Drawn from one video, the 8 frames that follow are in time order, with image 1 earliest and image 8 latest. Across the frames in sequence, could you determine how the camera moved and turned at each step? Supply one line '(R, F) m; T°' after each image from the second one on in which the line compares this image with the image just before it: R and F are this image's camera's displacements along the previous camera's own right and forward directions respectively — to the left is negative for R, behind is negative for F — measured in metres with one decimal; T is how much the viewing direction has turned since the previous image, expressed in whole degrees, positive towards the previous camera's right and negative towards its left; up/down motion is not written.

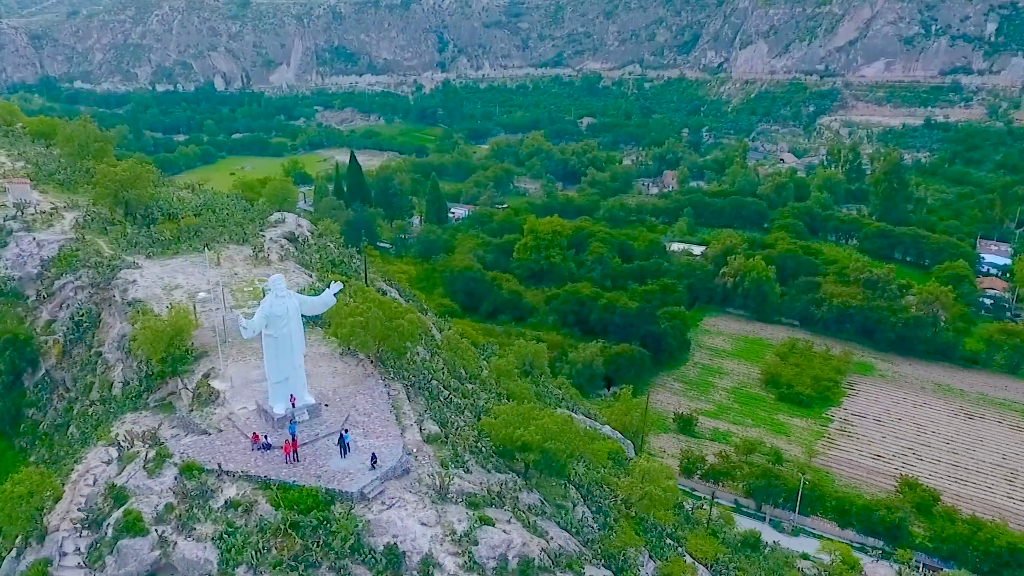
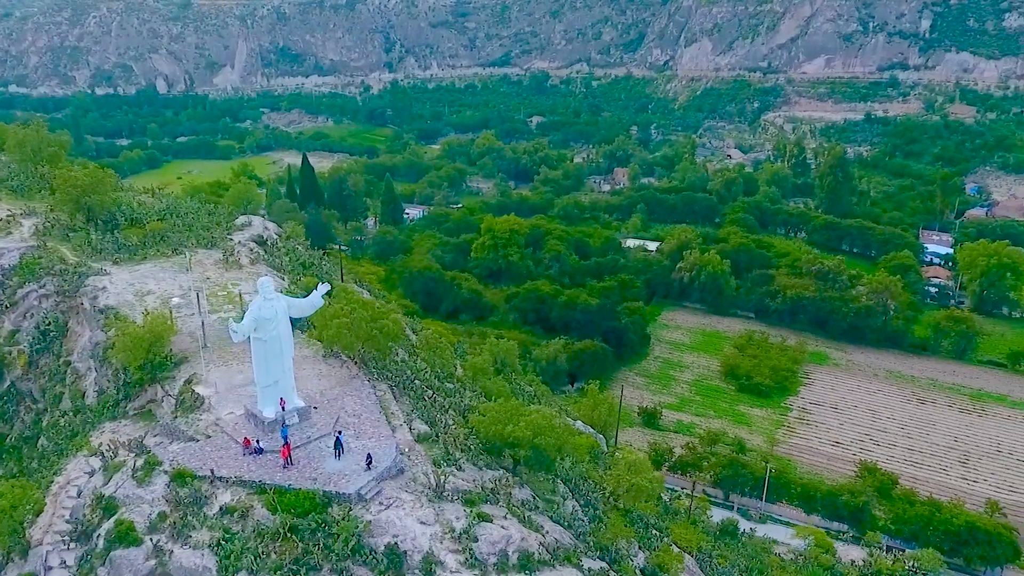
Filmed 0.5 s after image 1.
(-0.7, -0.1) m; +3°
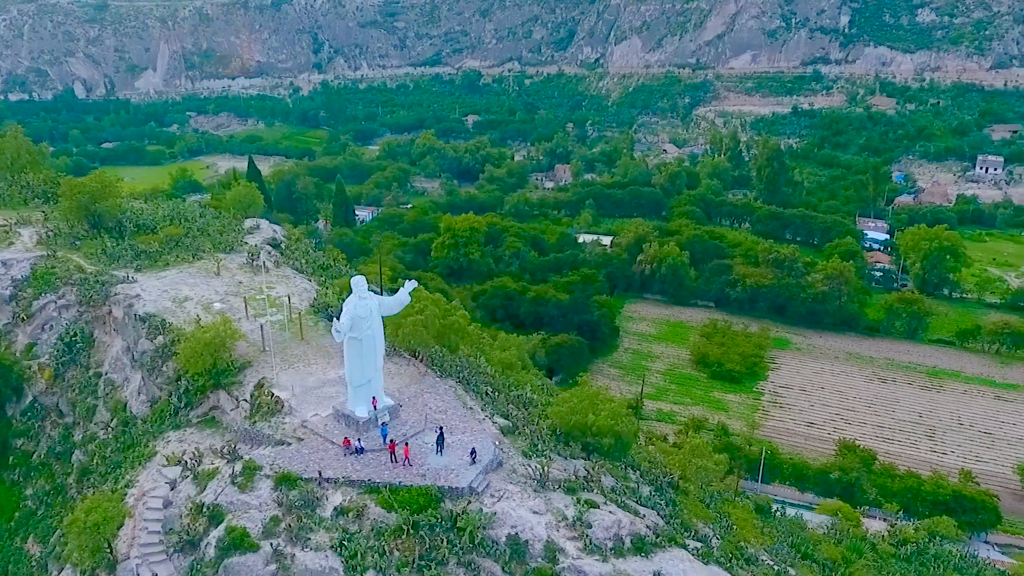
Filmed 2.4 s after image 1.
(-3.0, -0.1) m; +5°
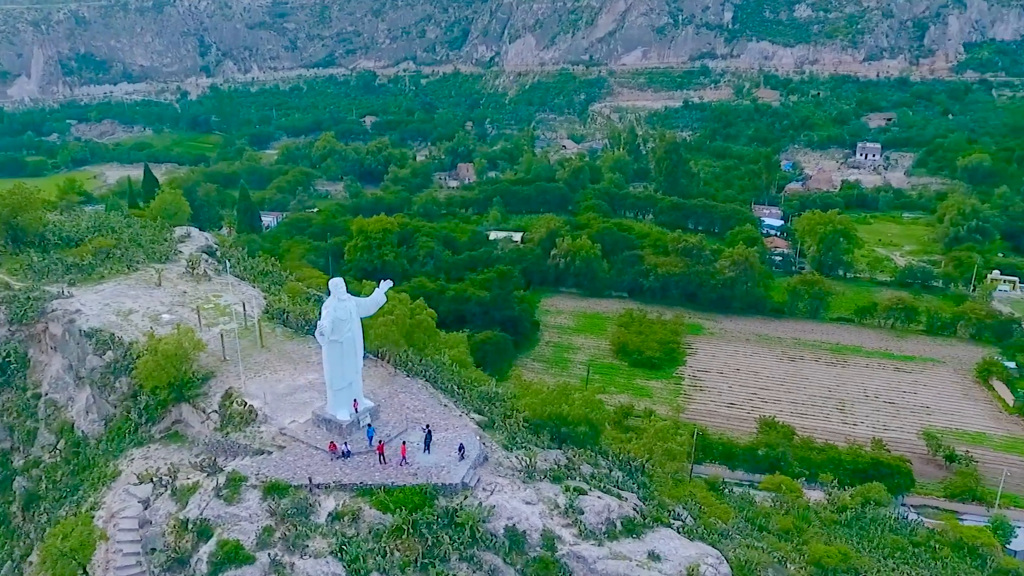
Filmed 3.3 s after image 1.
(-1.4, -0.1) m; +7°
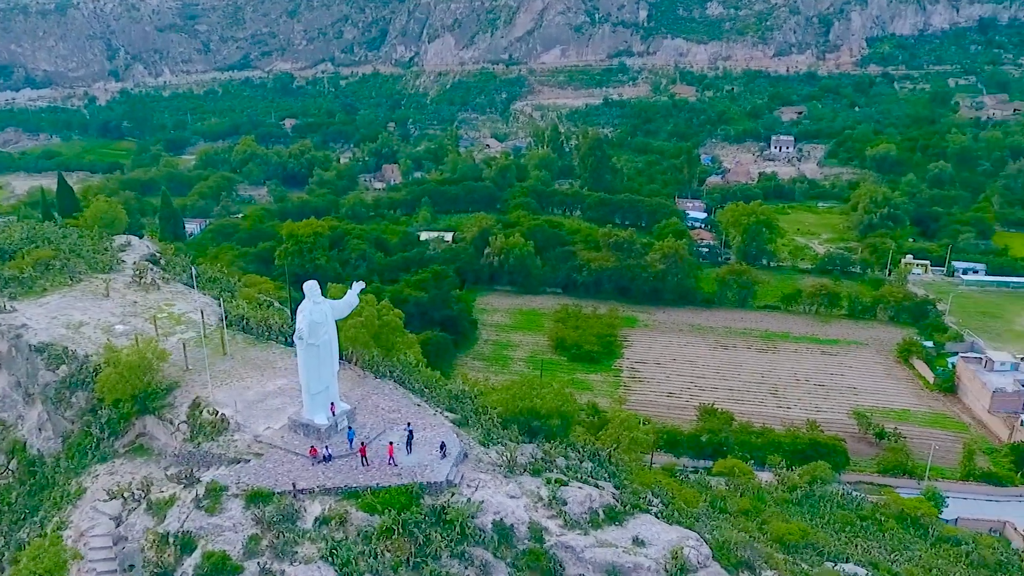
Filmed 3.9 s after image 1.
(-0.9, -0.1) m; +5°
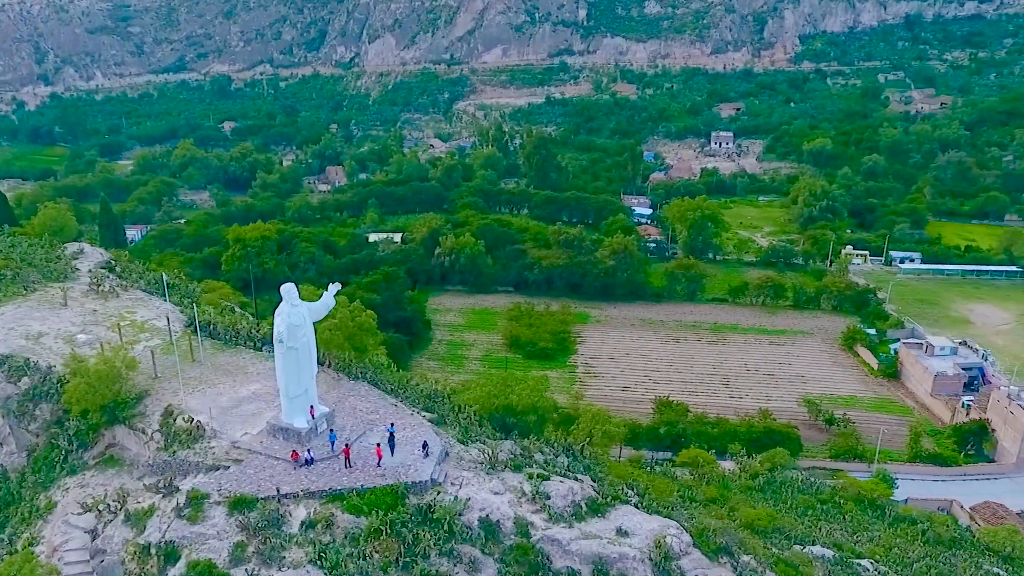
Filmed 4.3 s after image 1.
(-0.6, -0.1) m; +4°
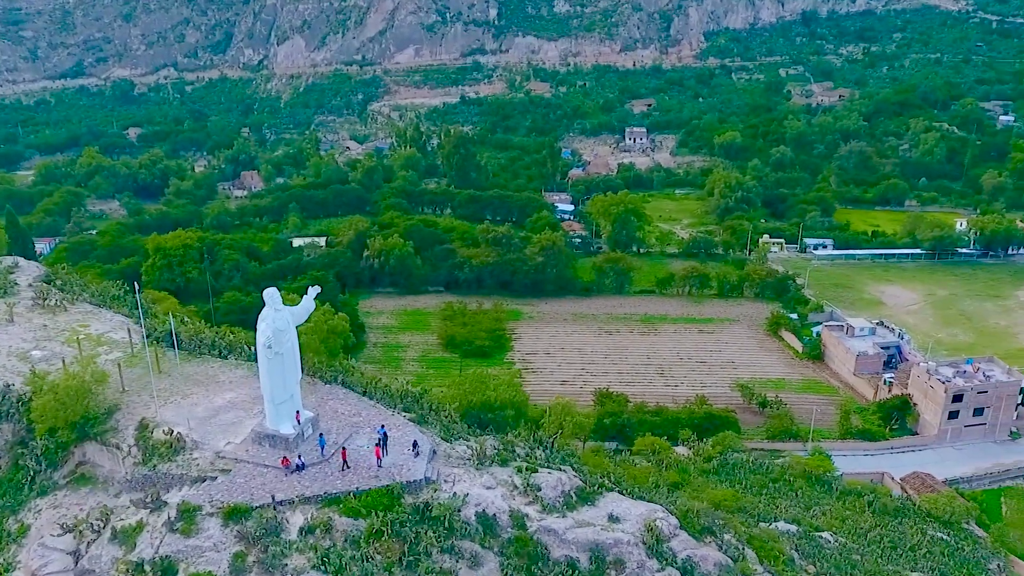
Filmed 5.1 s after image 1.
(-1.2, -0.1) m; +6°
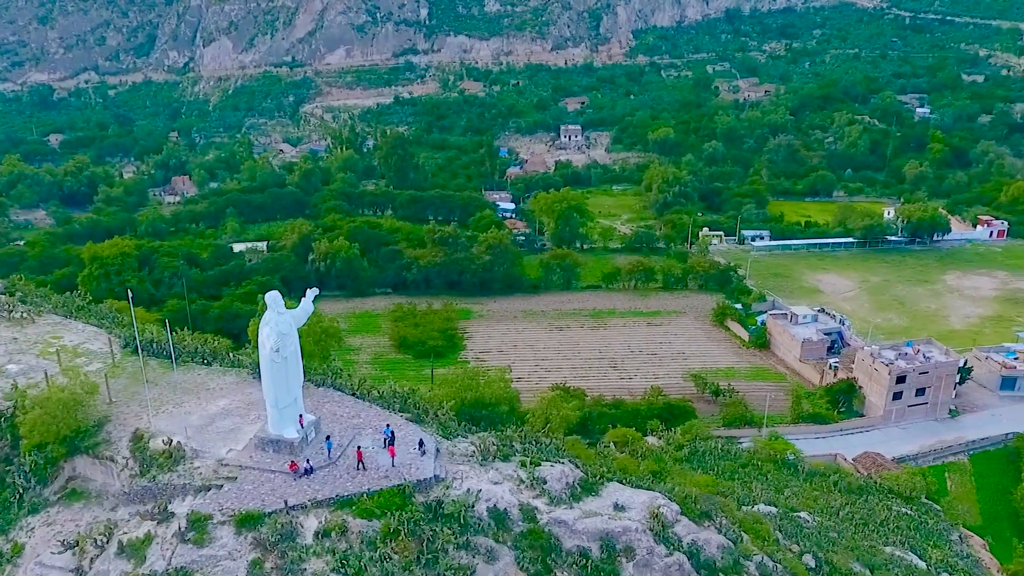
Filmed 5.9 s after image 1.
(-1.2, -0.1) m; +4°
